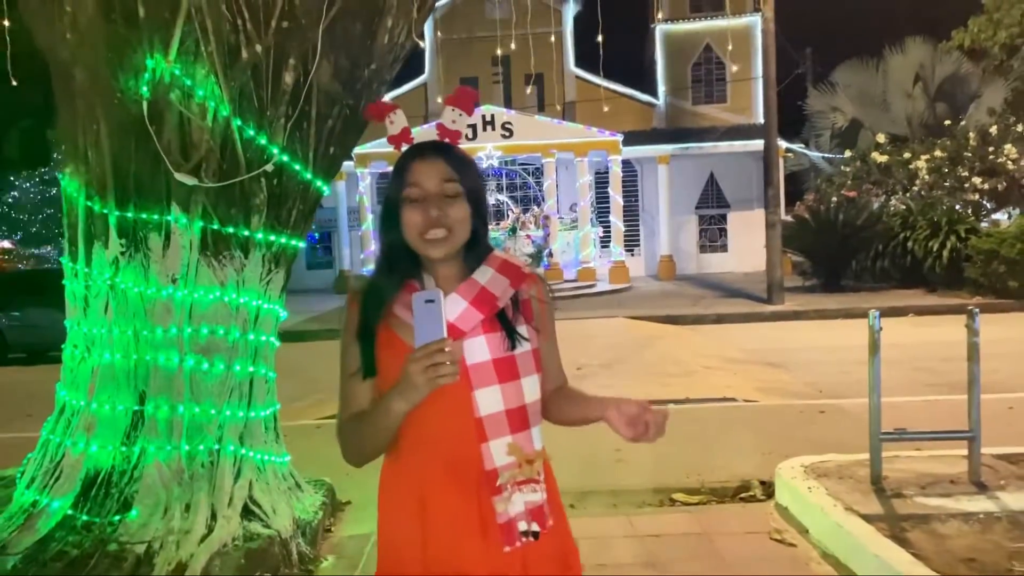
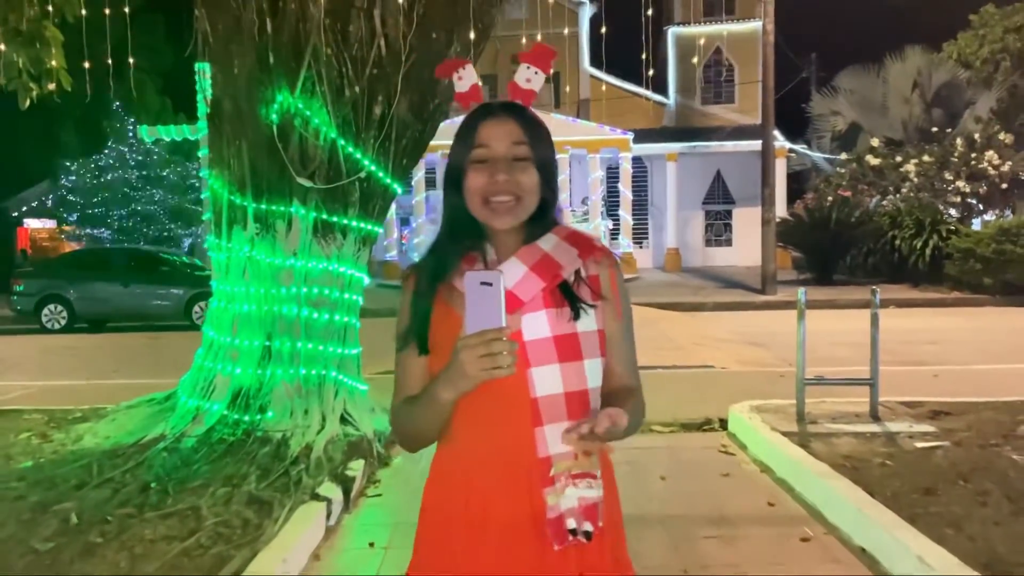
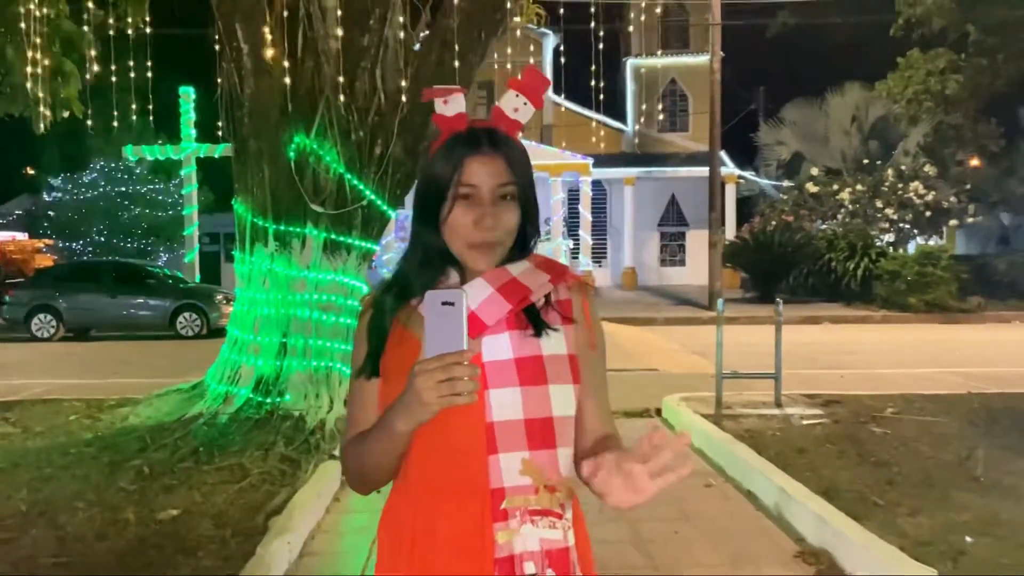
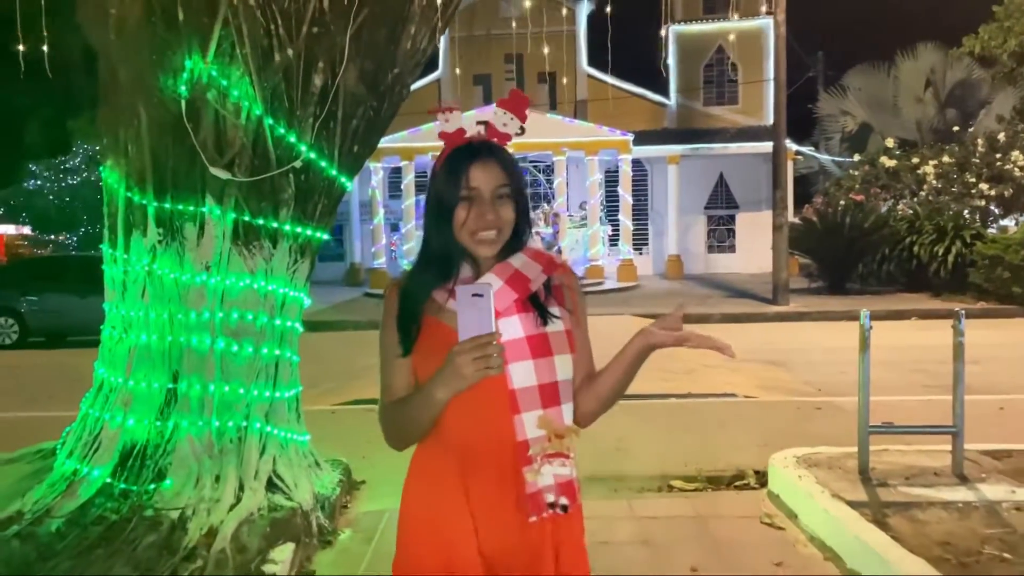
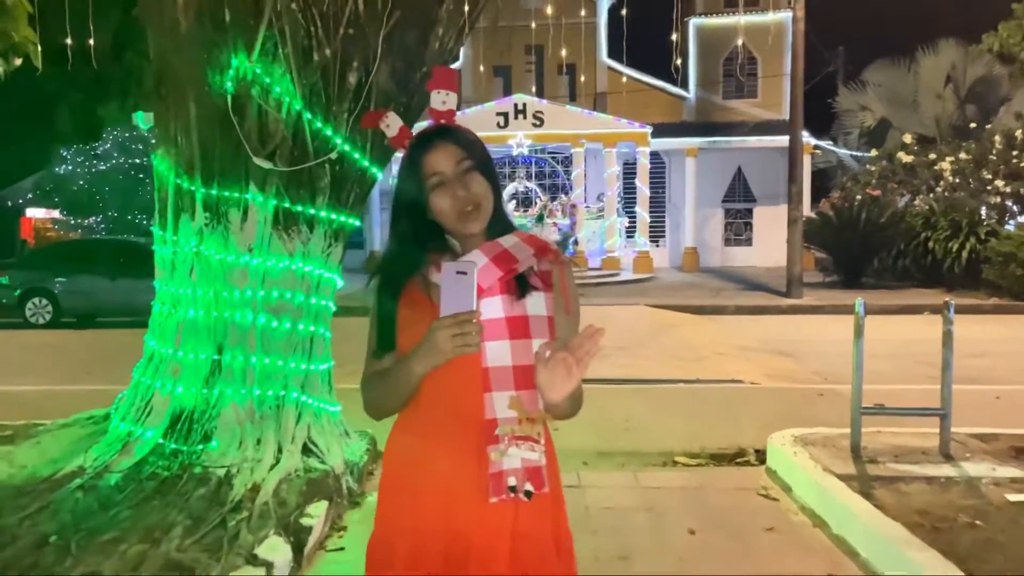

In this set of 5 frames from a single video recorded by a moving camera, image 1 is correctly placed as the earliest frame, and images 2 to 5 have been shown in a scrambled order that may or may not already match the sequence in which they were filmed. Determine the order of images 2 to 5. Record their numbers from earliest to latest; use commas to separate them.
4, 5, 2, 3
